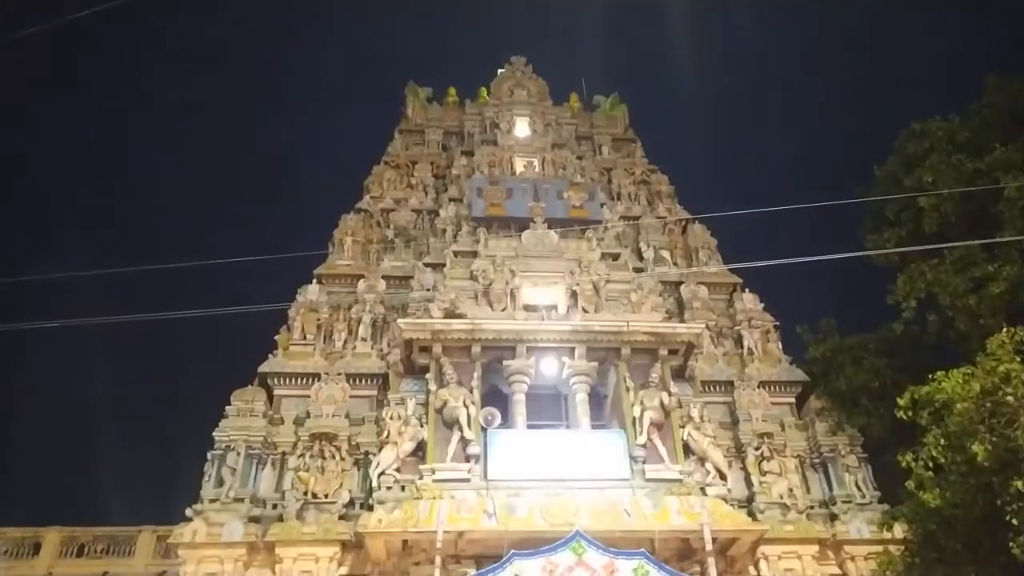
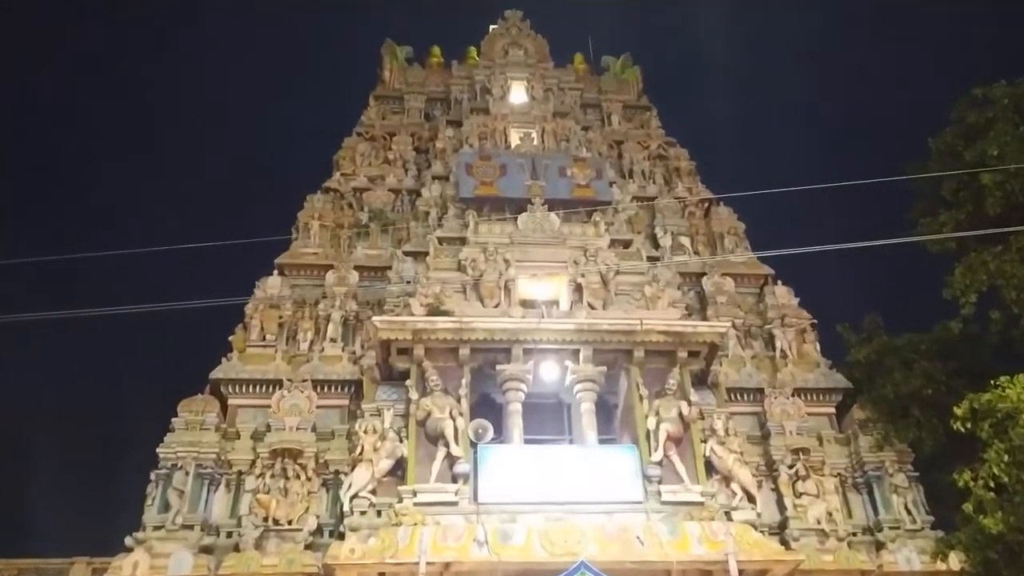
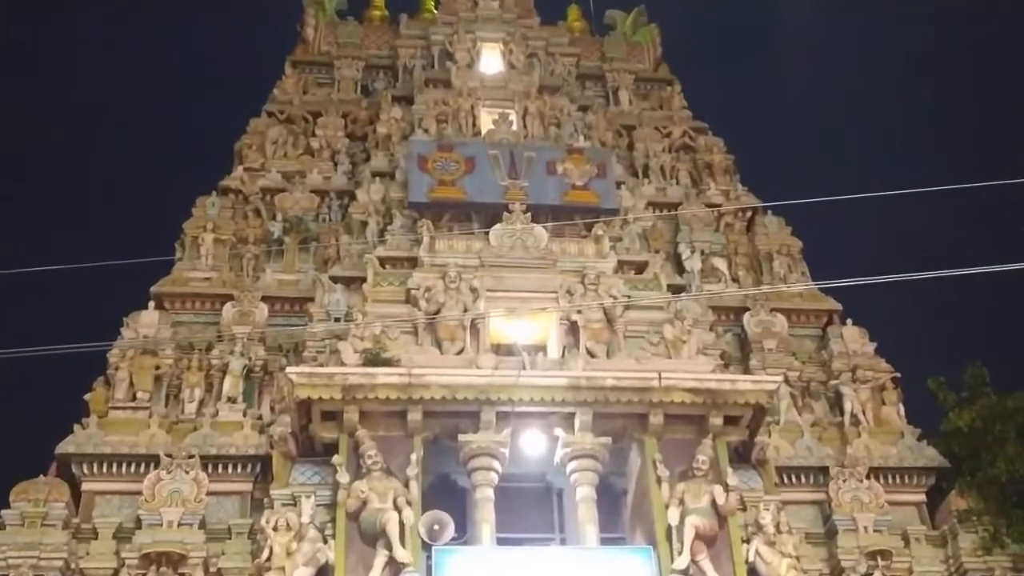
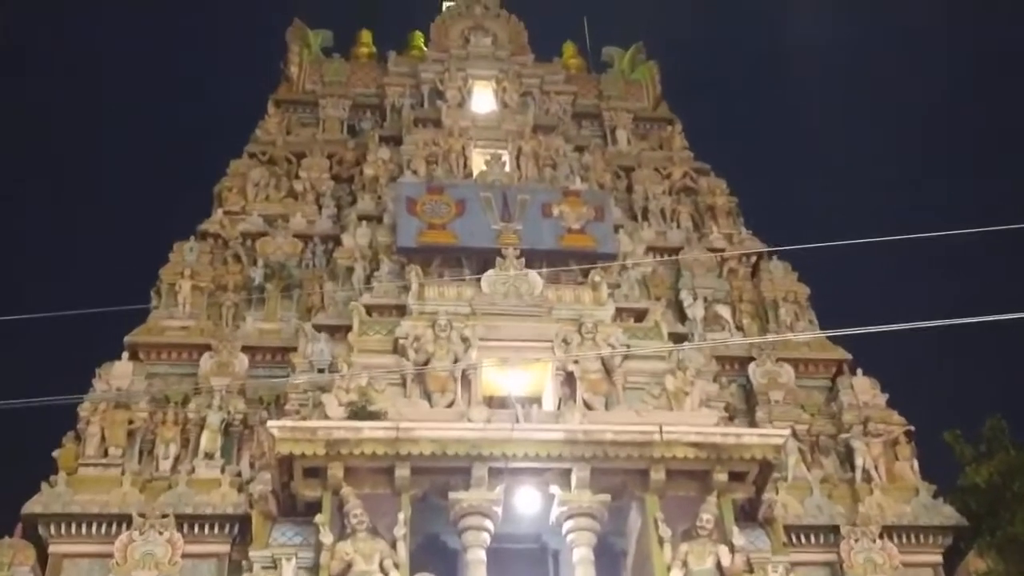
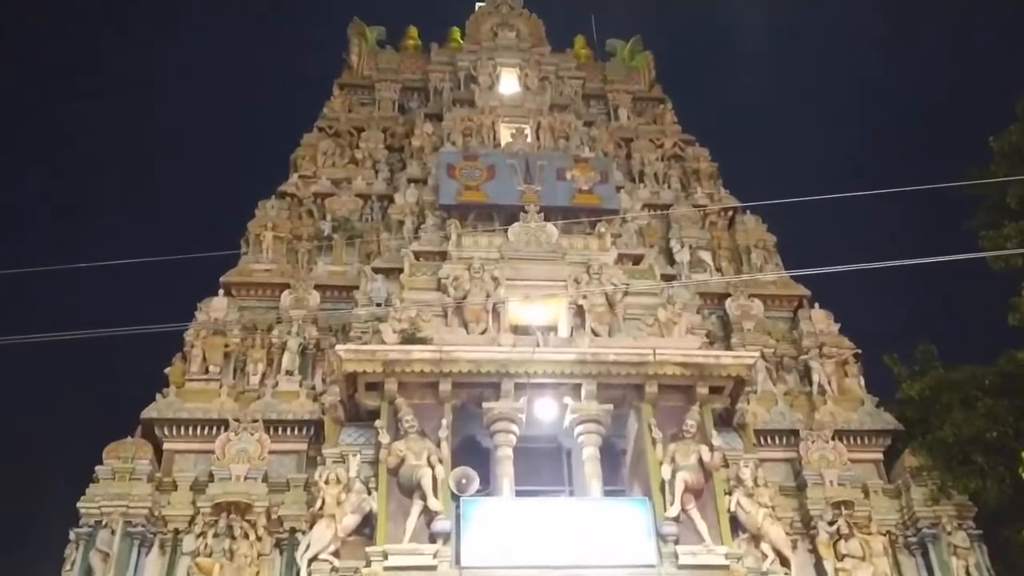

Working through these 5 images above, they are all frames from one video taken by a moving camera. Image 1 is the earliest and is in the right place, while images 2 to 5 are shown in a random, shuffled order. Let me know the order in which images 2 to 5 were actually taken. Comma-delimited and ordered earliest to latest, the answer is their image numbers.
2, 5, 3, 4
